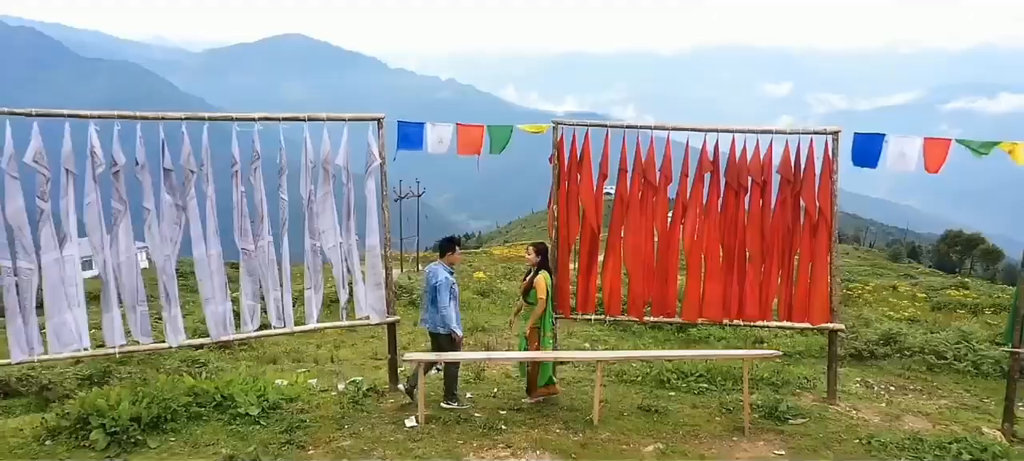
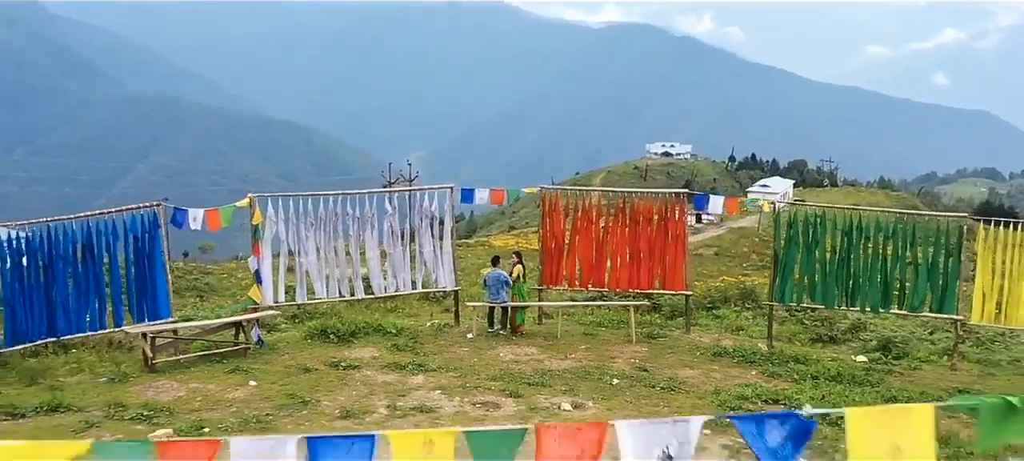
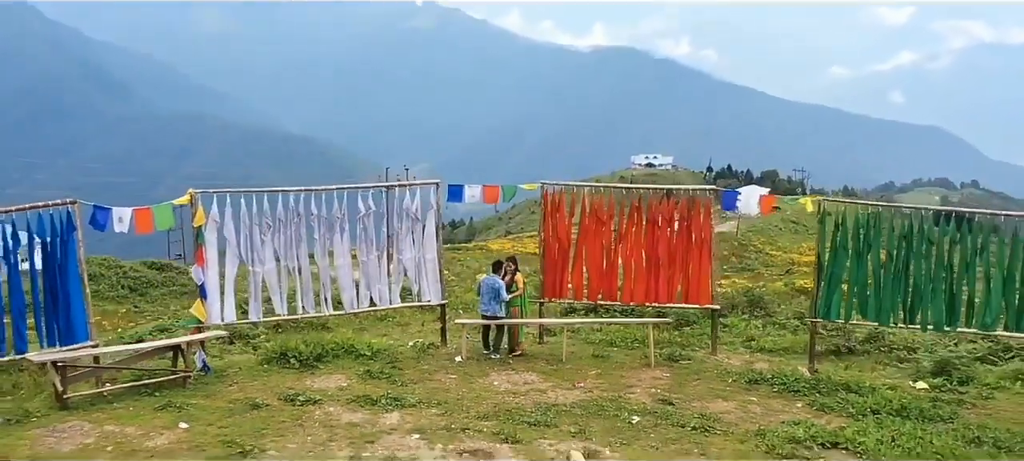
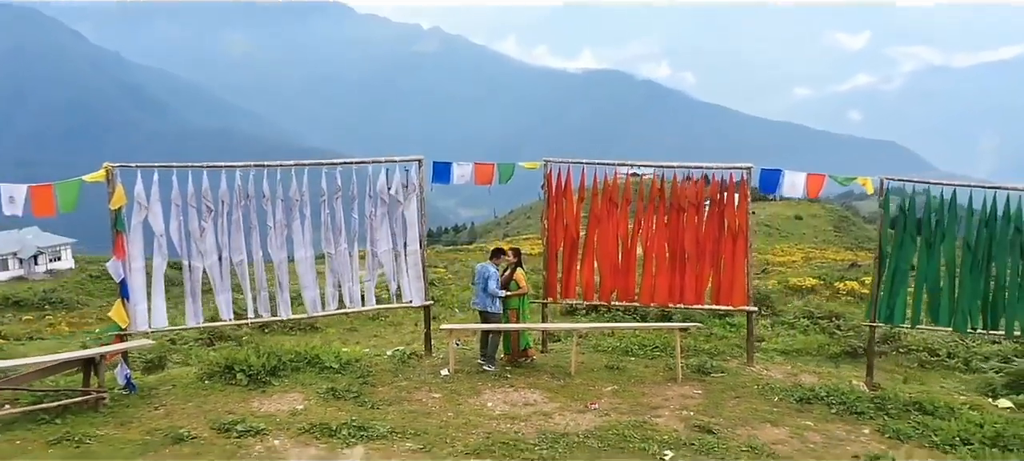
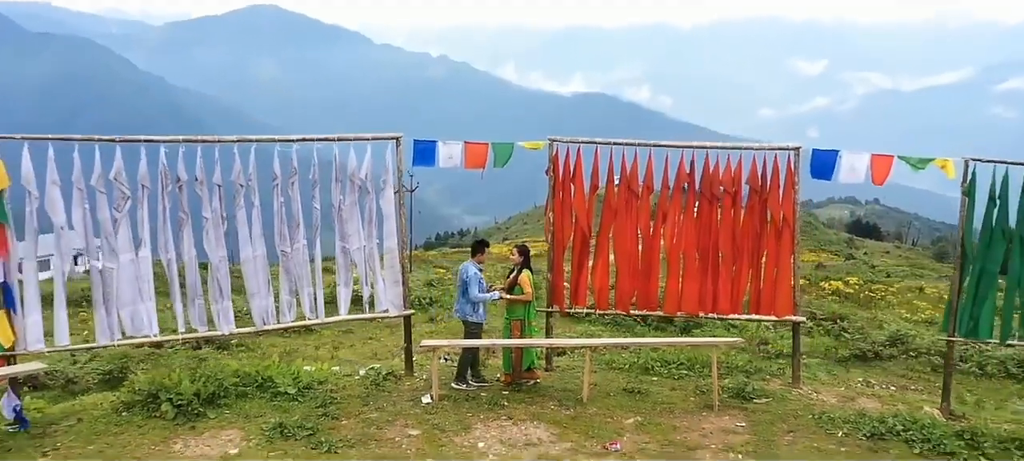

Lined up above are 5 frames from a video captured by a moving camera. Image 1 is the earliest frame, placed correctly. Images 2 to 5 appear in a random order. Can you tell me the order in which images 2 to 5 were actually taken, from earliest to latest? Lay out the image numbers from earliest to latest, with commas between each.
5, 4, 3, 2
